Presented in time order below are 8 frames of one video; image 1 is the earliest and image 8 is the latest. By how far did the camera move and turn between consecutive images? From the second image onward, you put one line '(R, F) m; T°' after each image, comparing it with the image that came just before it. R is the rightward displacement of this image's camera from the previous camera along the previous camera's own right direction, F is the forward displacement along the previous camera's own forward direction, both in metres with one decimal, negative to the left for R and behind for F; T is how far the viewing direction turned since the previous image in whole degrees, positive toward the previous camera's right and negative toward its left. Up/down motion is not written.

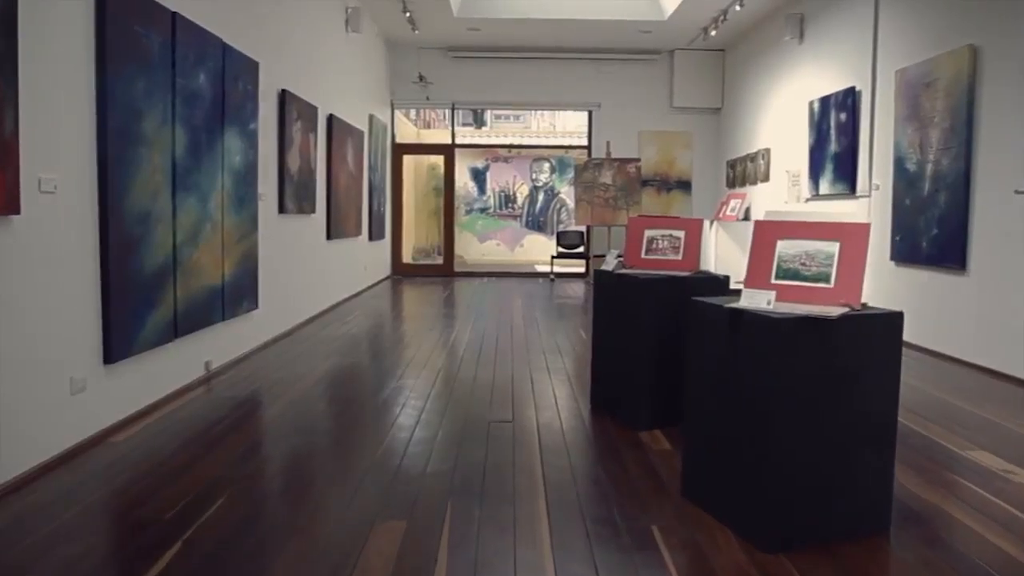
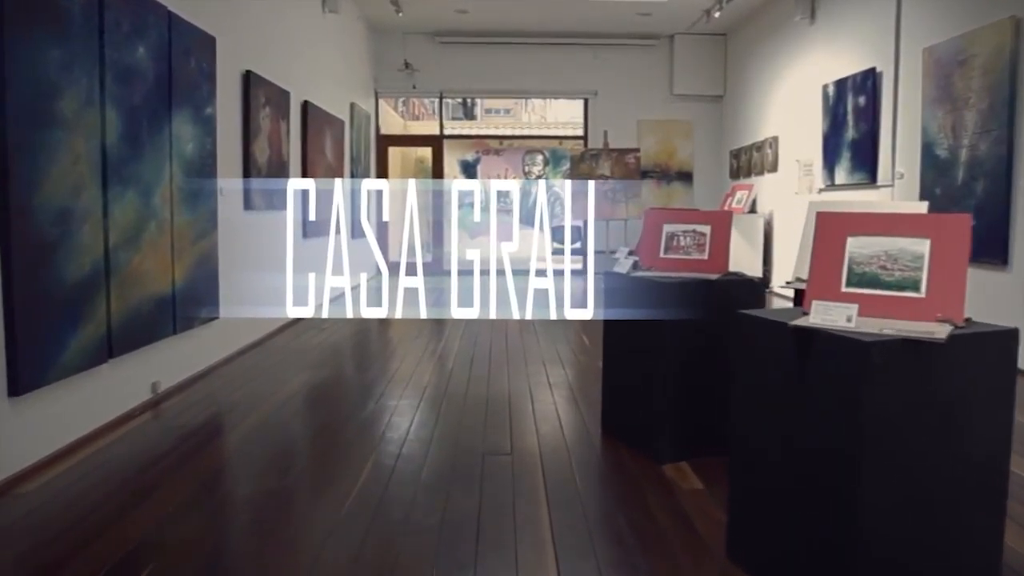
(0.0, +0.7) m; +1°
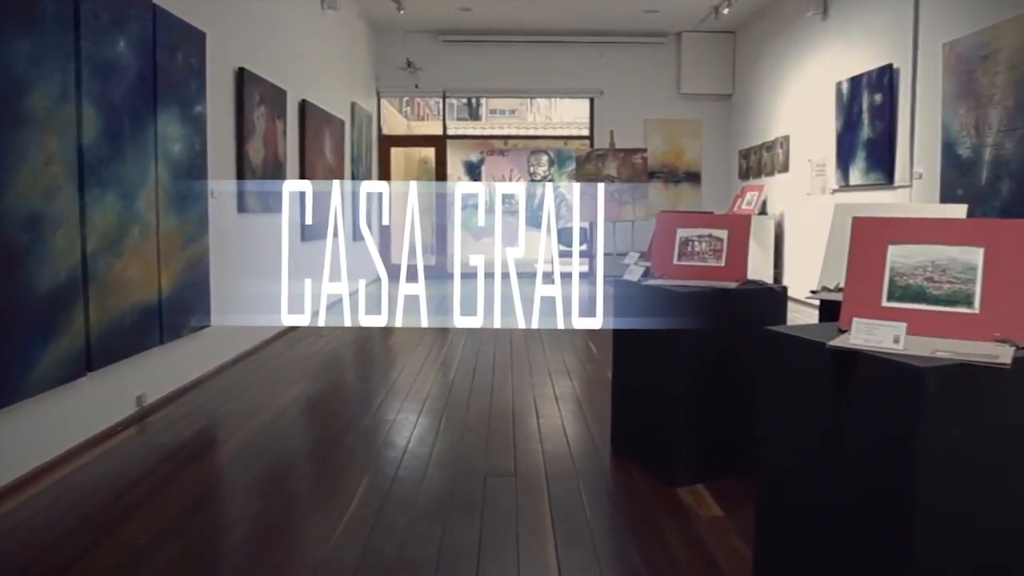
(0.0, +0.3) m; 0°
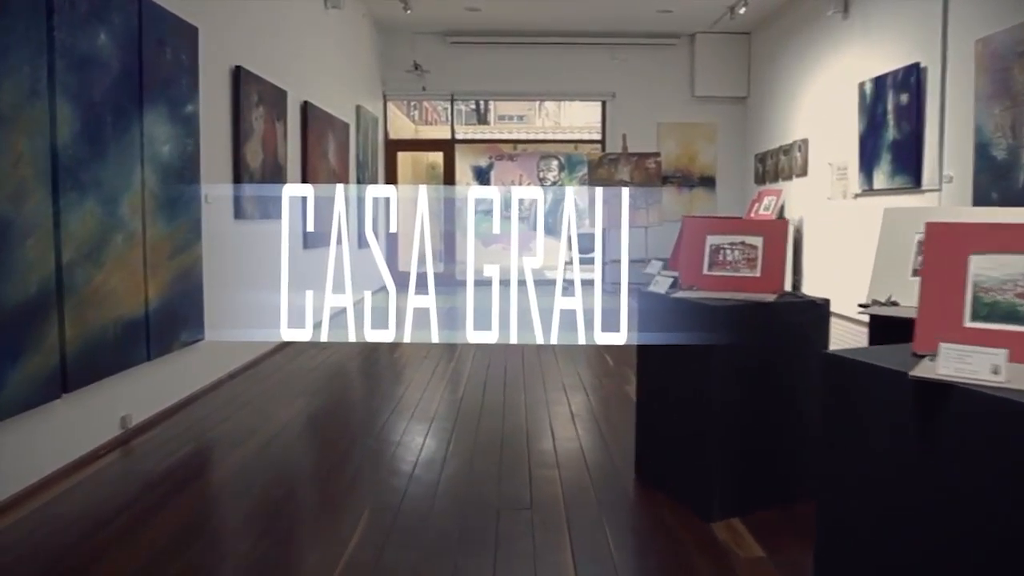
(0.0, +0.3) m; -1°
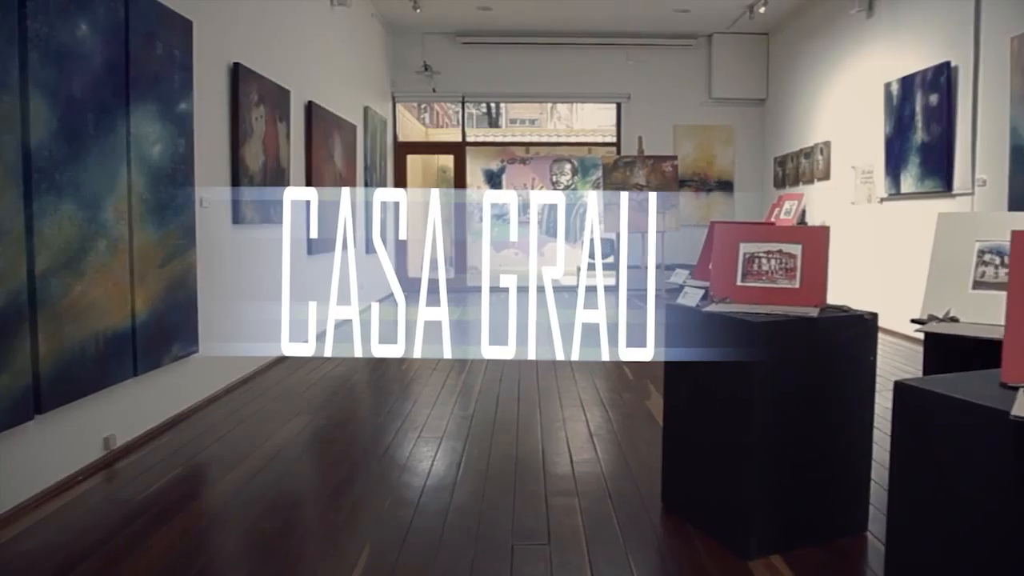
(0.0, +0.3) m; -1°
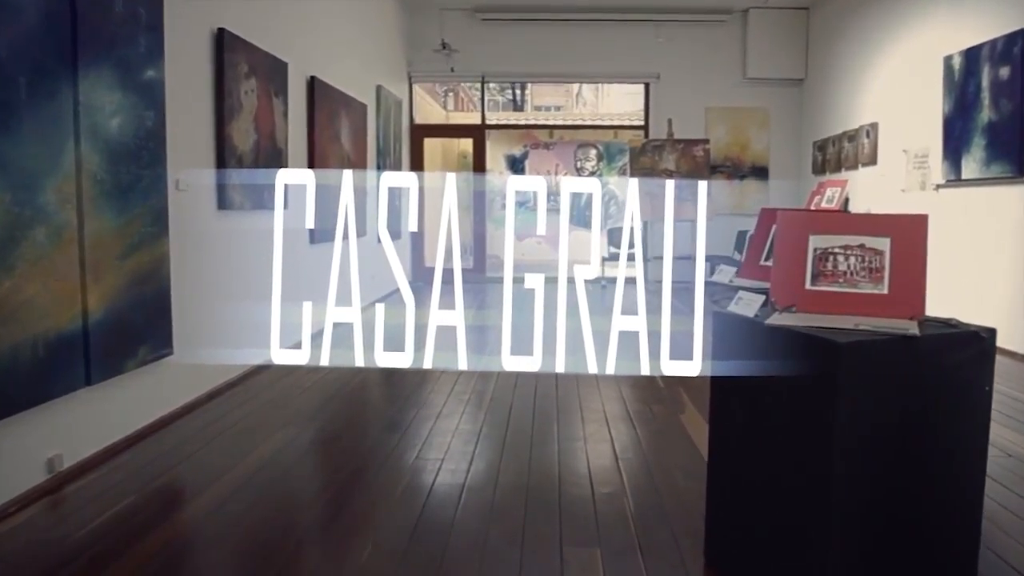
(0.0, +0.6) m; -2°
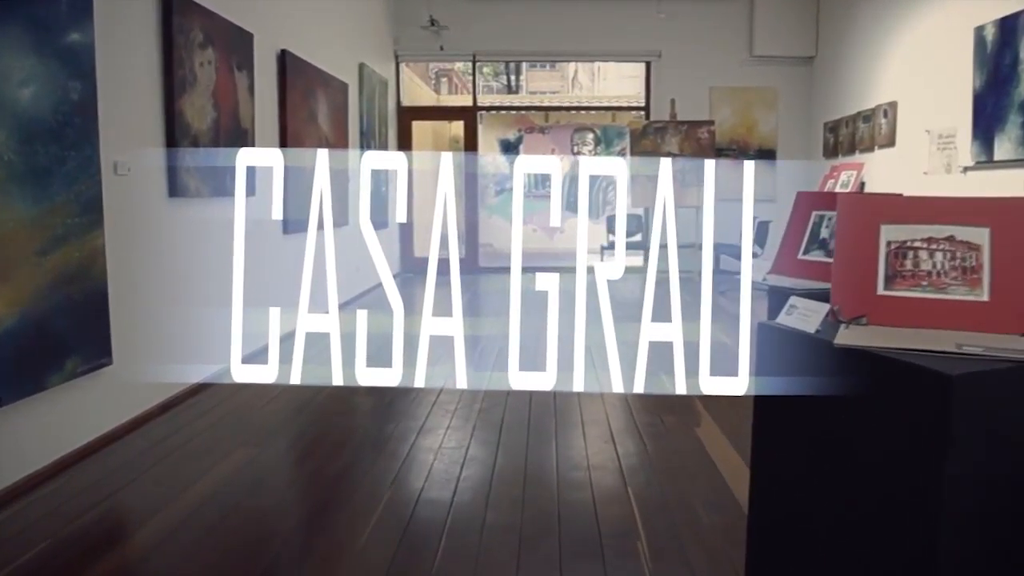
(0.0, +0.6) m; 0°
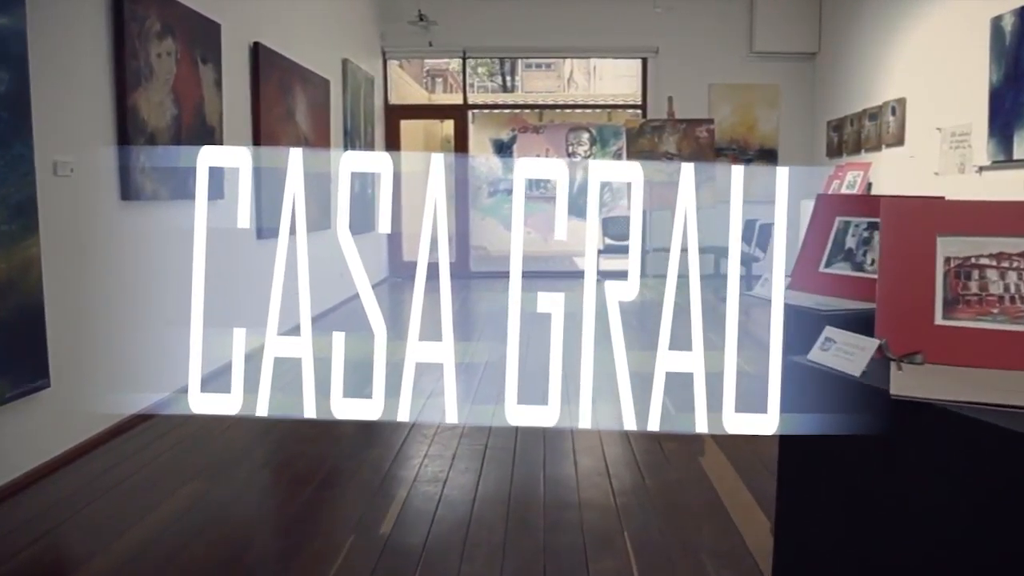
(+0.1, +0.4) m; 0°
